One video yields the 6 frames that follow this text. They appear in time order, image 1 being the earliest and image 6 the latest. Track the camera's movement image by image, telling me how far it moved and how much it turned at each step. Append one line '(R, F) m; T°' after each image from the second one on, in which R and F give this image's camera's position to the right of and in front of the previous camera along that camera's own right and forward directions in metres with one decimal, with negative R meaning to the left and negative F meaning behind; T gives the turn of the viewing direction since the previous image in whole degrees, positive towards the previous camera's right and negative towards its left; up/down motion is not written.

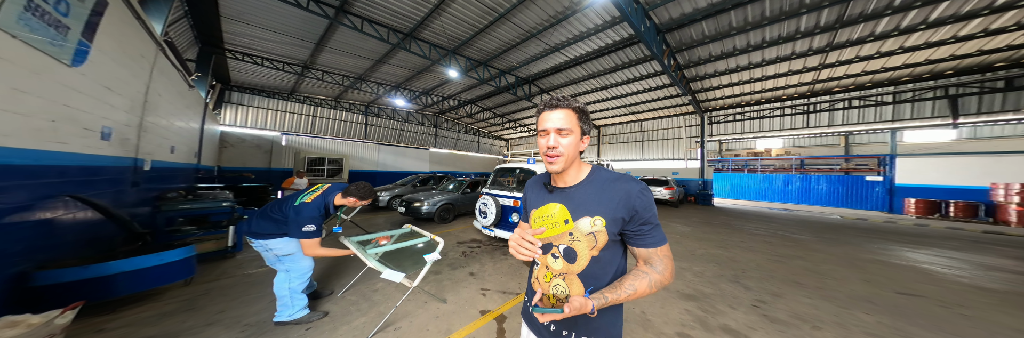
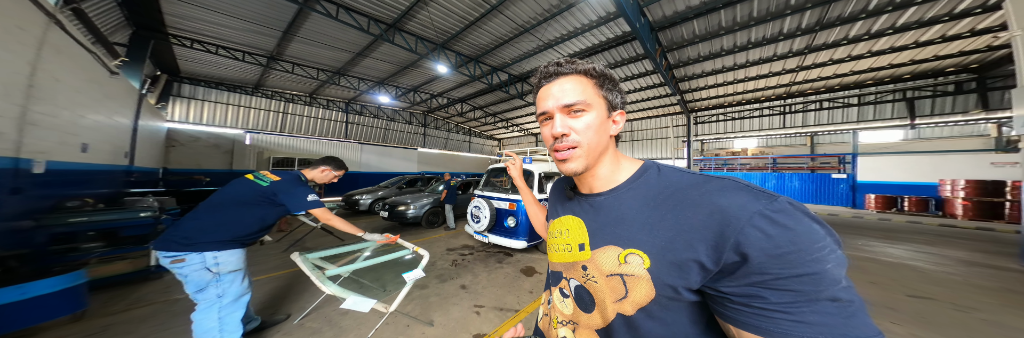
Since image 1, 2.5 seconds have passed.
(-0.1, +0.4) m; +3°
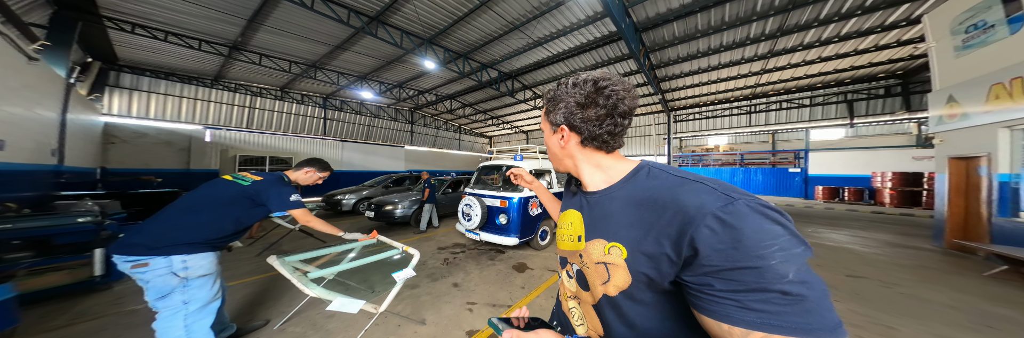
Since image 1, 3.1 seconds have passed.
(-0.1, 0.0) m; +4°
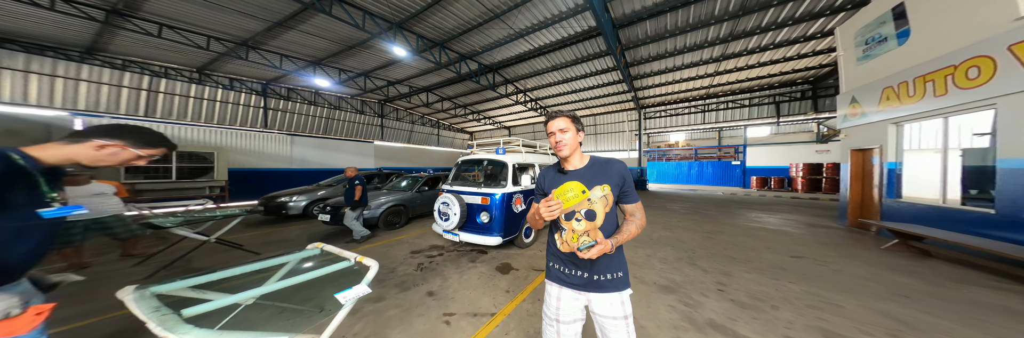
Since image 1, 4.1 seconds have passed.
(-0.1, +0.3) m; +7°
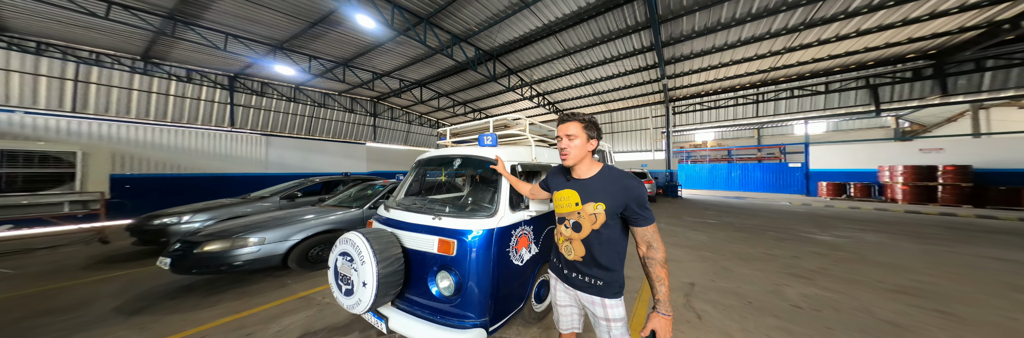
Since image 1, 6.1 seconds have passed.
(+0.2, +2.2) m; -4°
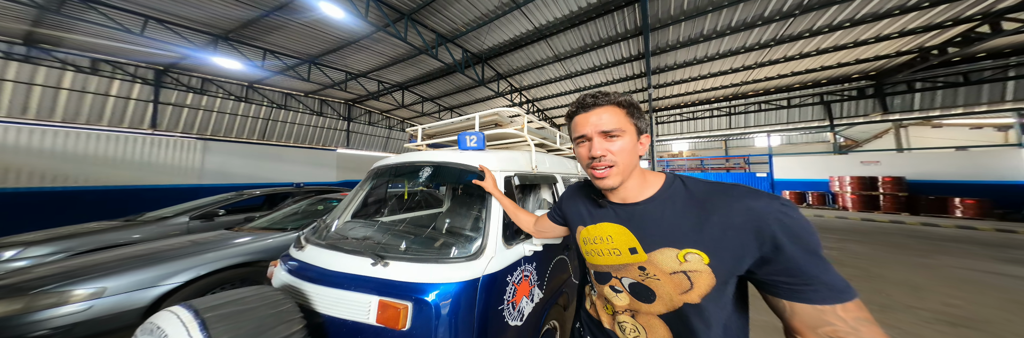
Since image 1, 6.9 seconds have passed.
(-0.1, +0.7) m; +5°
